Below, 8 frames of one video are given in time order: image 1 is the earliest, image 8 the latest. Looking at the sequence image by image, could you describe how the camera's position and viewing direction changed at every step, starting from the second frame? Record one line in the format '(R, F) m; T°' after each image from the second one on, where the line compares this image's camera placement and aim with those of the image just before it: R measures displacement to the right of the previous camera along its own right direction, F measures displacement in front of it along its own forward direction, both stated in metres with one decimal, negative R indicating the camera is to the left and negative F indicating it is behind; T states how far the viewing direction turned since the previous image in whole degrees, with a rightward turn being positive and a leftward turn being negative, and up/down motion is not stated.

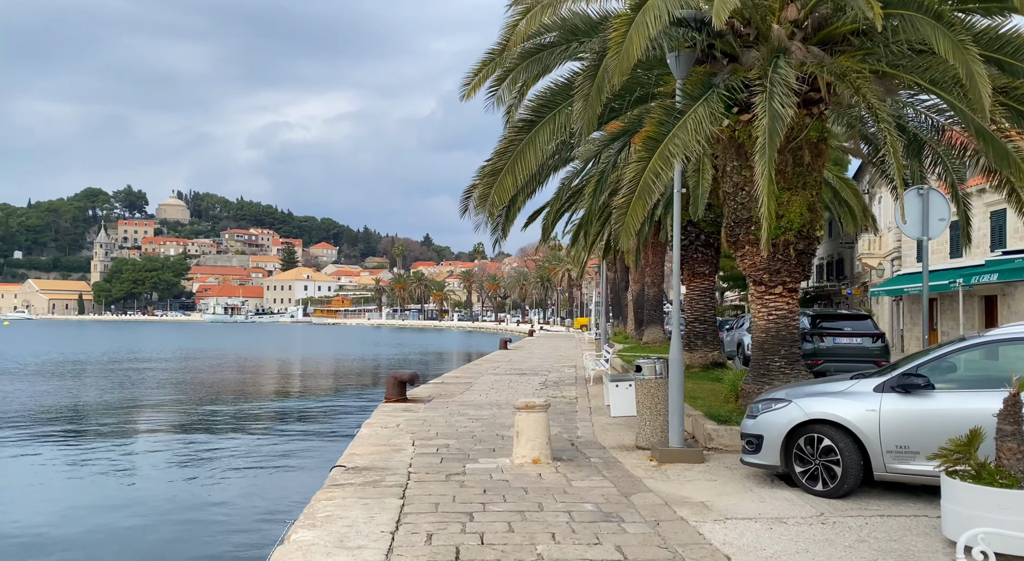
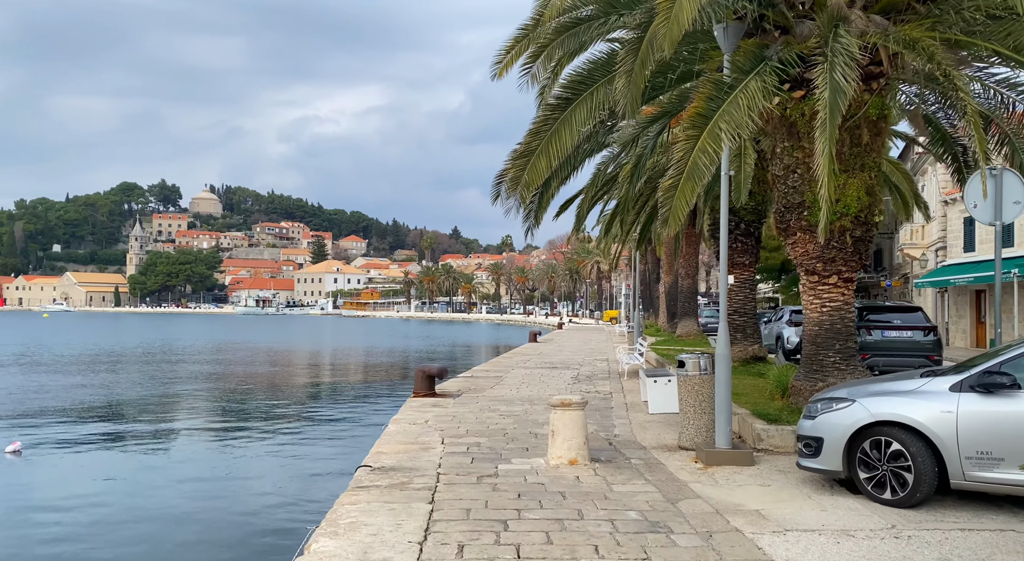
(-0.1, +0.6) m; -2°
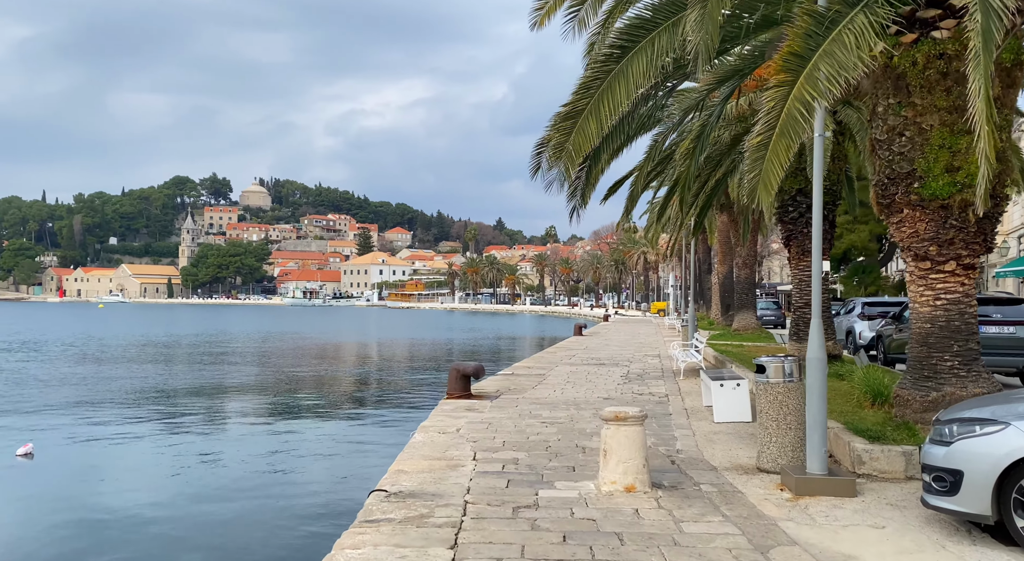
(0.0, +1.6) m; -3°
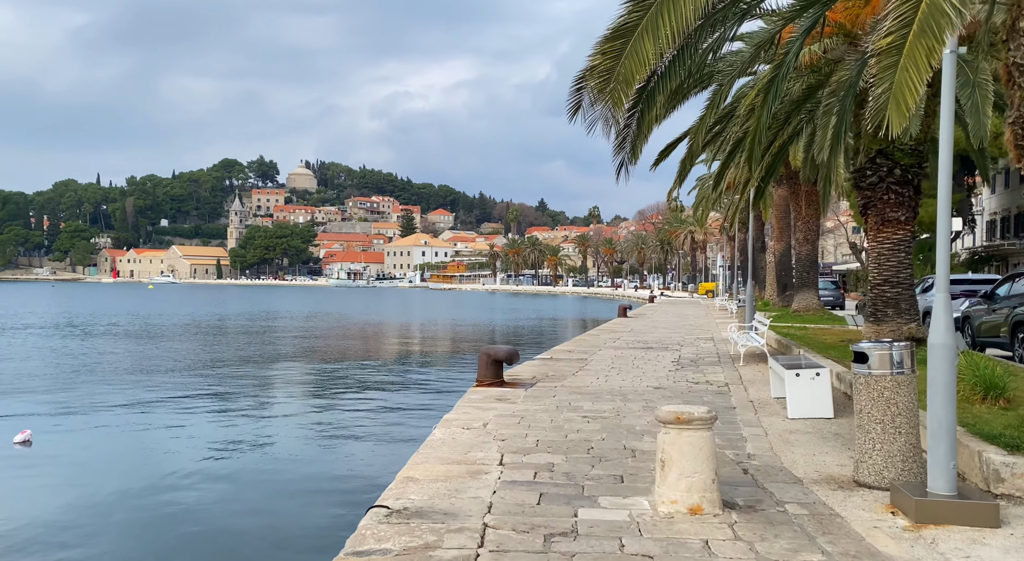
(+0.1, +1.6) m; -3°
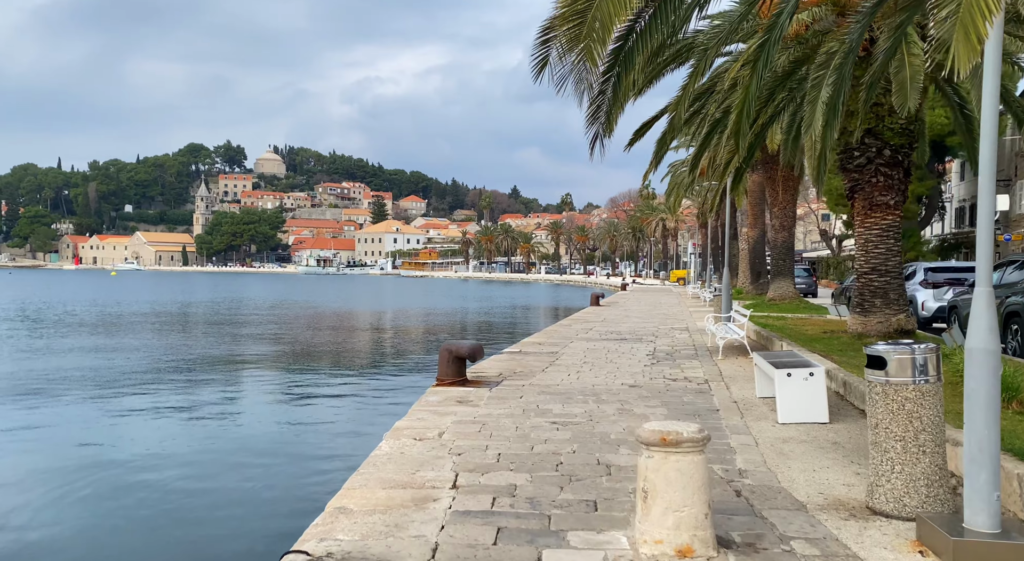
(+0.1, +1.1) m; +2°
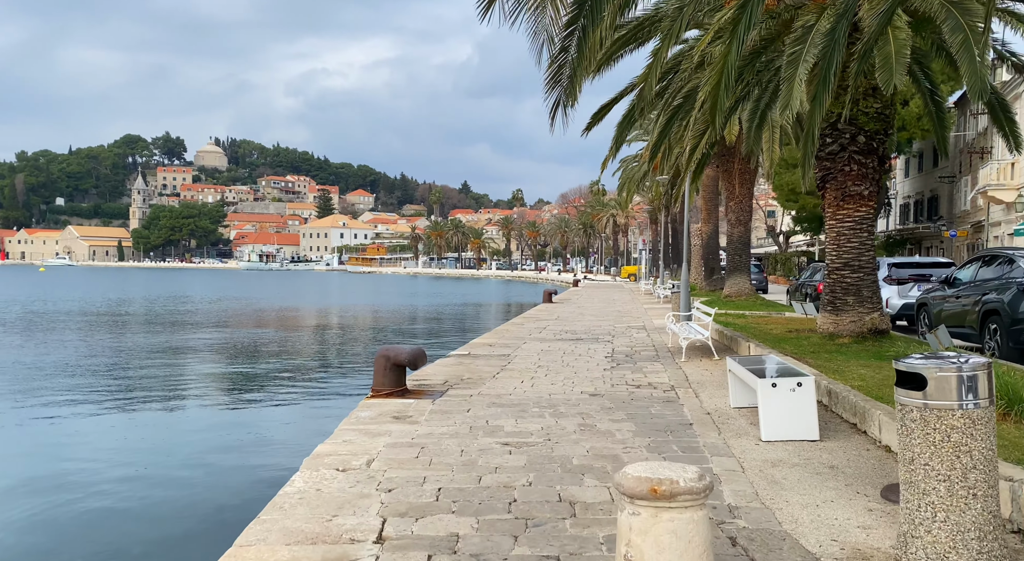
(0.0, +1.2) m; +3°
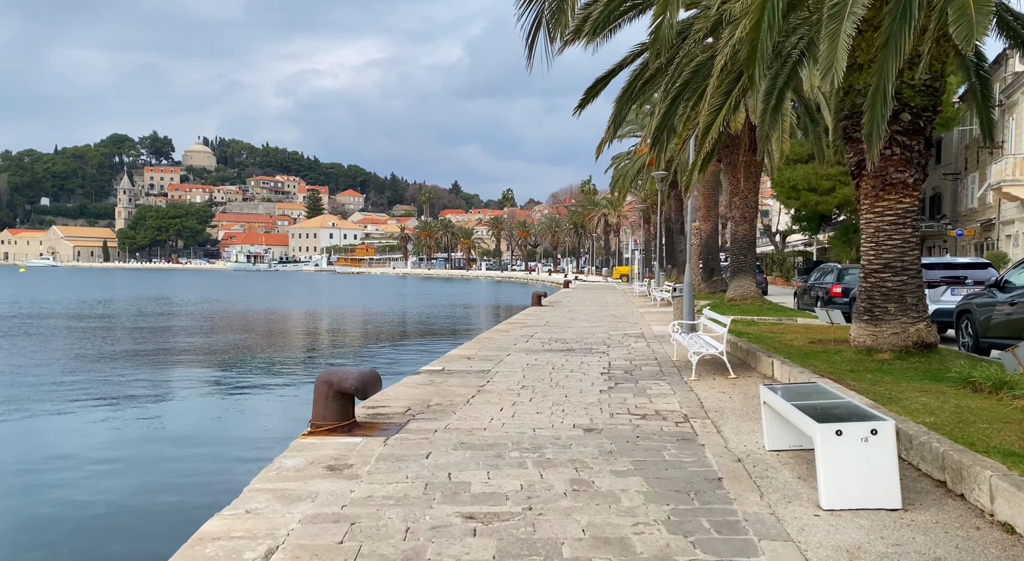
(+0.1, +2.1) m; 0°
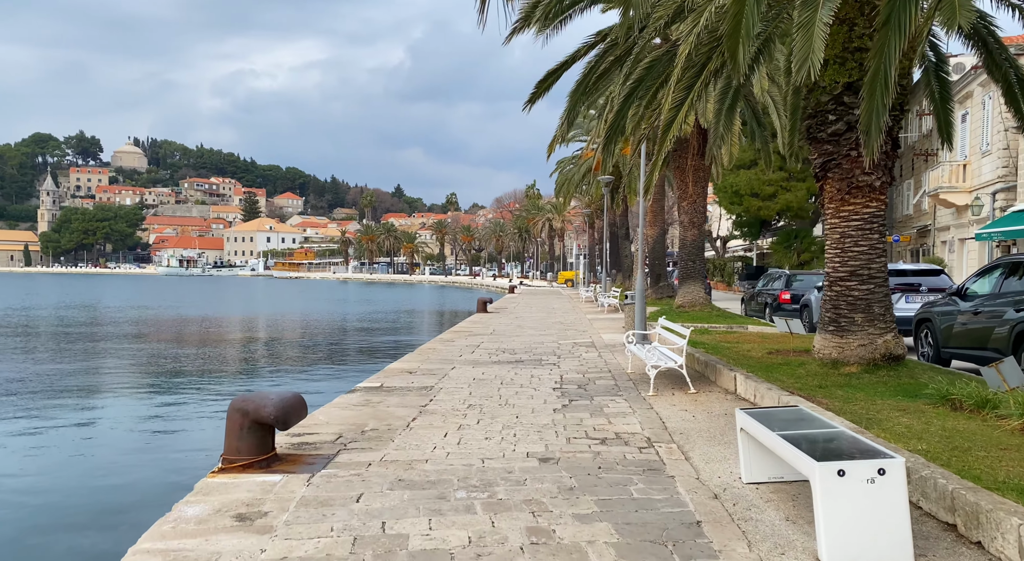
(0.0, +0.9) m; +4°
